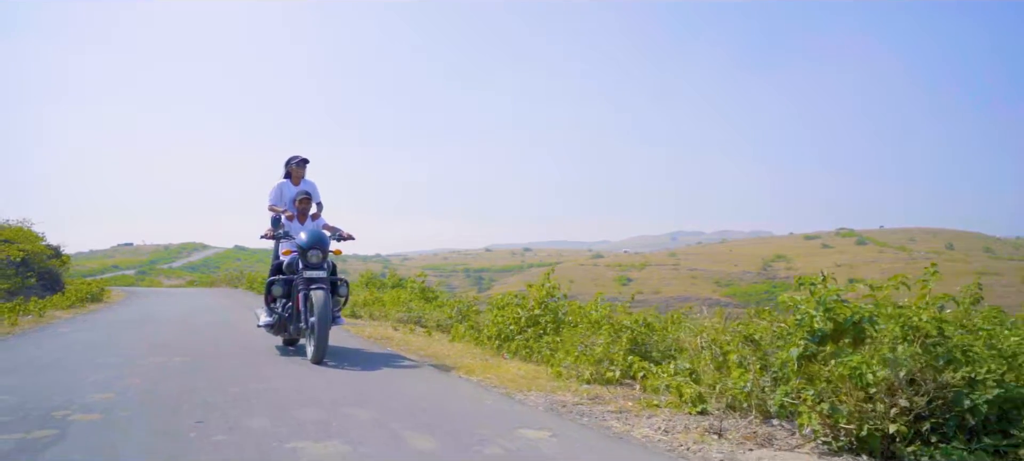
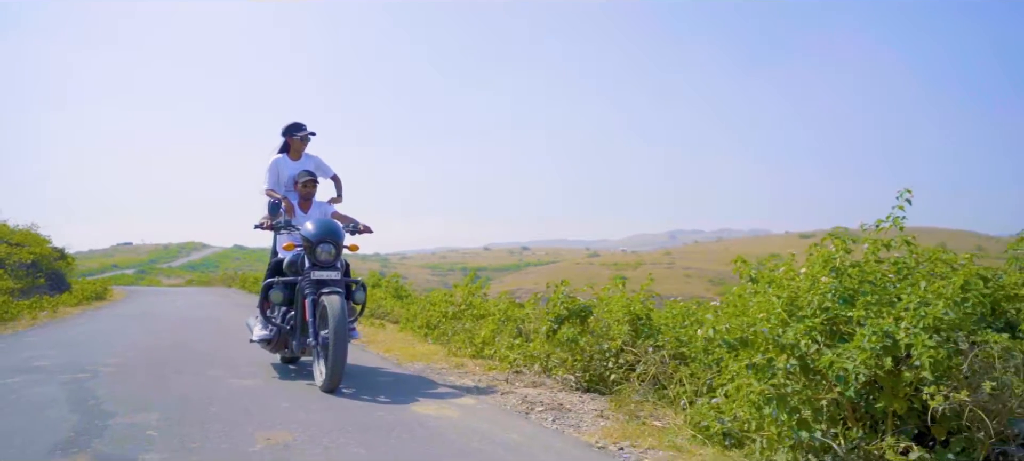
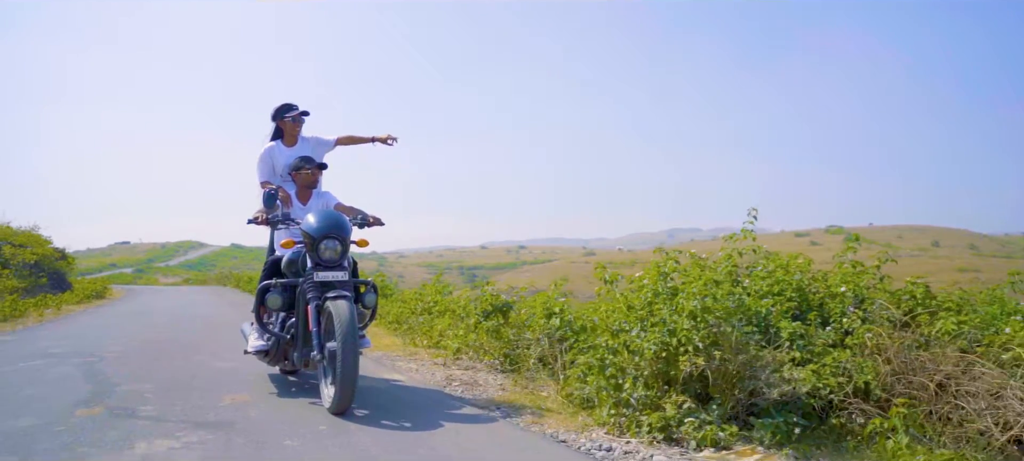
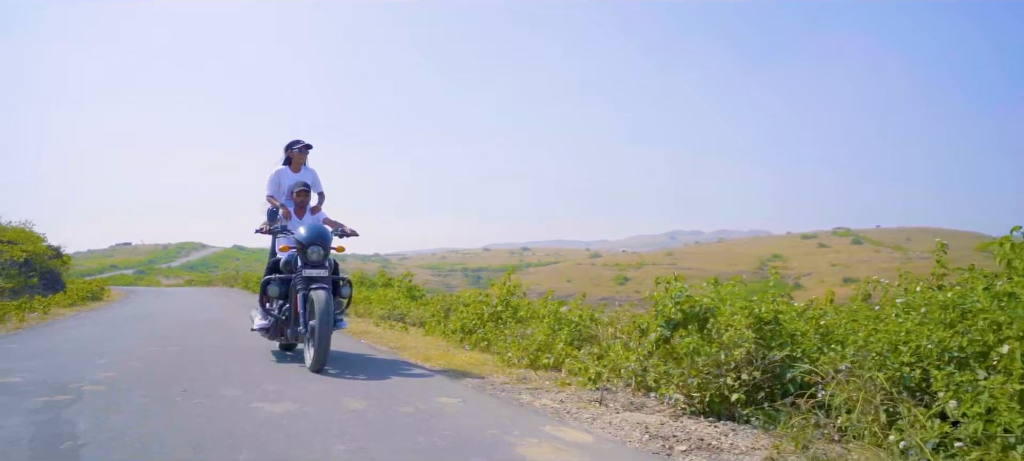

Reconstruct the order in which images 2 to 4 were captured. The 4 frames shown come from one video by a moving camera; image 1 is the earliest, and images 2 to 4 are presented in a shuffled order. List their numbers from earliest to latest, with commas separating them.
4, 2, 3
